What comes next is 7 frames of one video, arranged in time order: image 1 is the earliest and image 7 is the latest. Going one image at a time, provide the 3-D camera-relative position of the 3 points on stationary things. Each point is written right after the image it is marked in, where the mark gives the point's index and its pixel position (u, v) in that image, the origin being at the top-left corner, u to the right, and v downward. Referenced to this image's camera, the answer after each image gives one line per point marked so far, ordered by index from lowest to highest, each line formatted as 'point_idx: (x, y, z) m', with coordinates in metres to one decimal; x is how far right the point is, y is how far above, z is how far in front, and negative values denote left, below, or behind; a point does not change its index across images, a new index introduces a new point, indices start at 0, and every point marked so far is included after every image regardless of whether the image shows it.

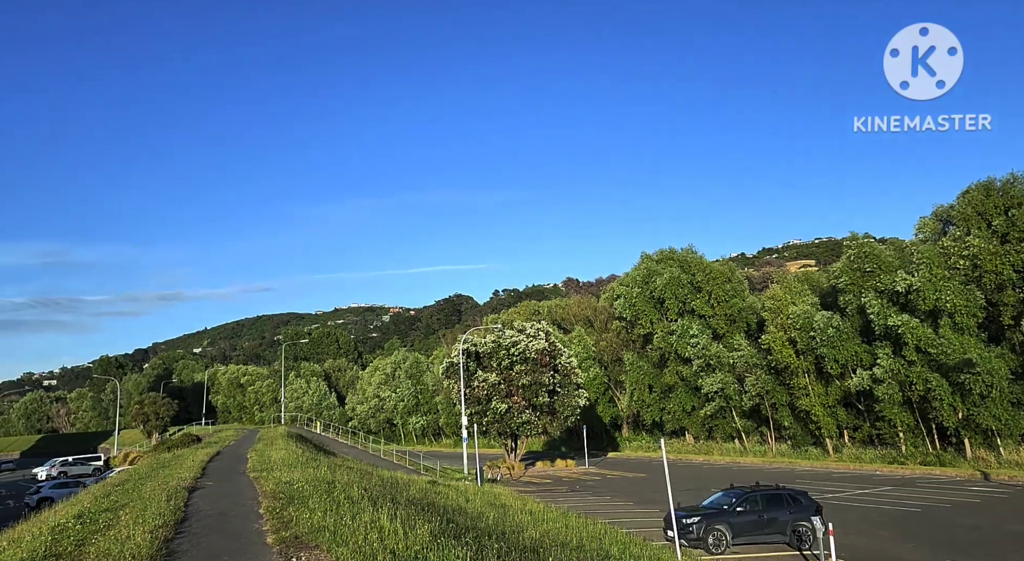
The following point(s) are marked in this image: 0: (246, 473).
0: (-6.7, -5.0, +17.7) m
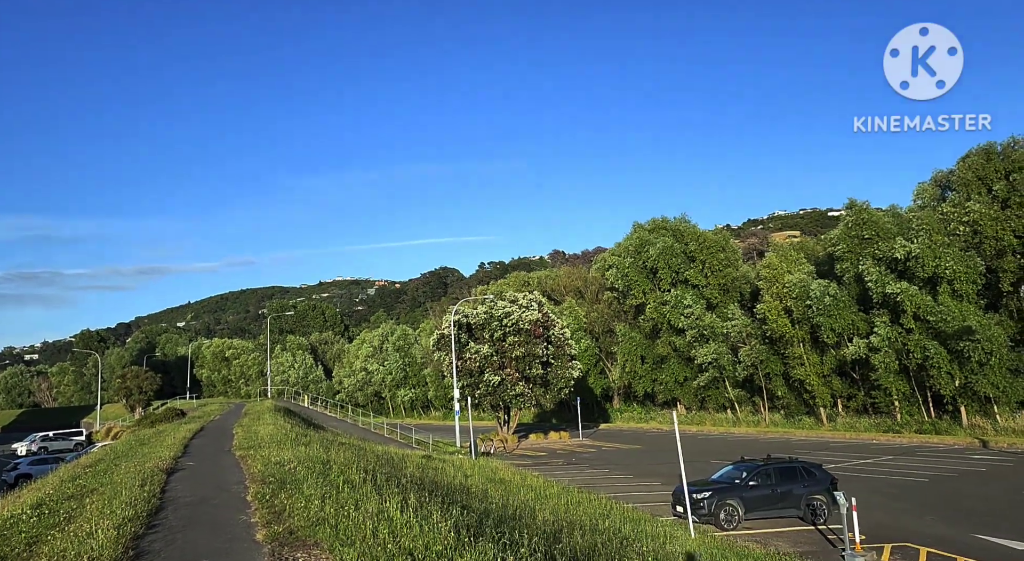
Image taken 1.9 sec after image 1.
0: (-6.7, -4.2, +16.9) m
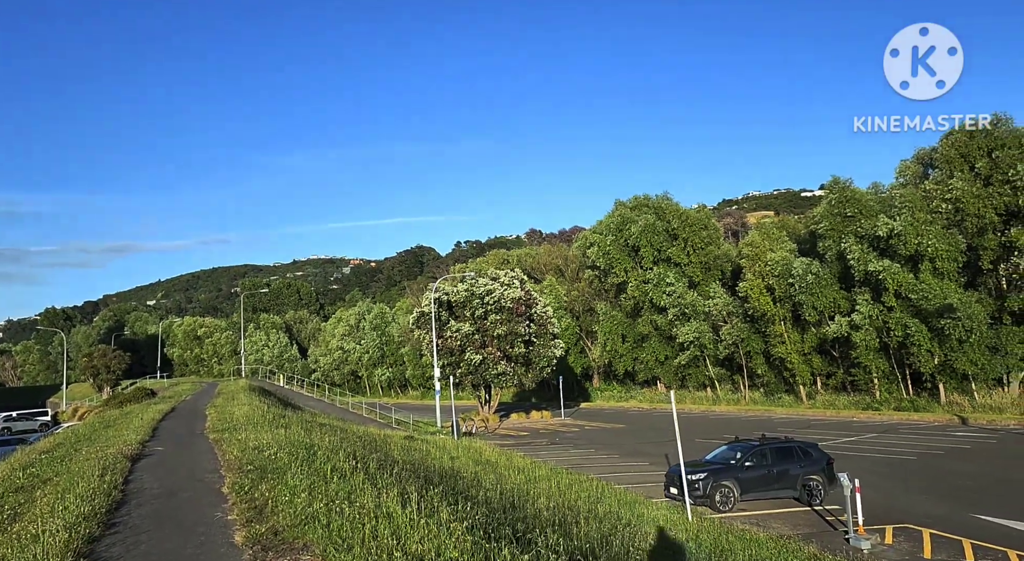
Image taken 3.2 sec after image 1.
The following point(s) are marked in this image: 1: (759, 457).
0: (-7.0, -3.6, +16.0) m
1: (+5.1, -3.6, +14.4) m
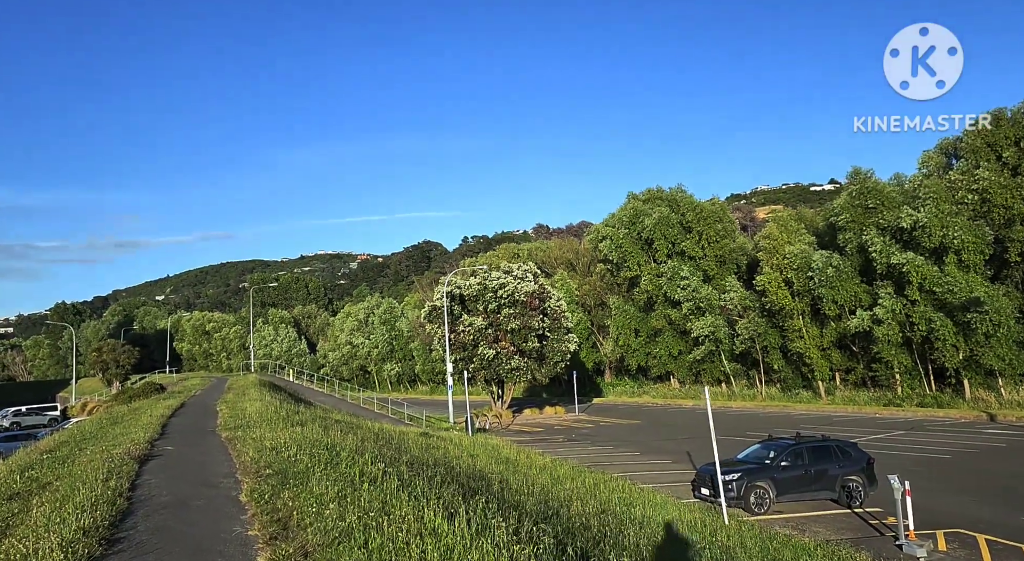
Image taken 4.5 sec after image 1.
0: (-6.5, -3.4, +15.5) m
1: (+5.5, -3.4, +13.7) m
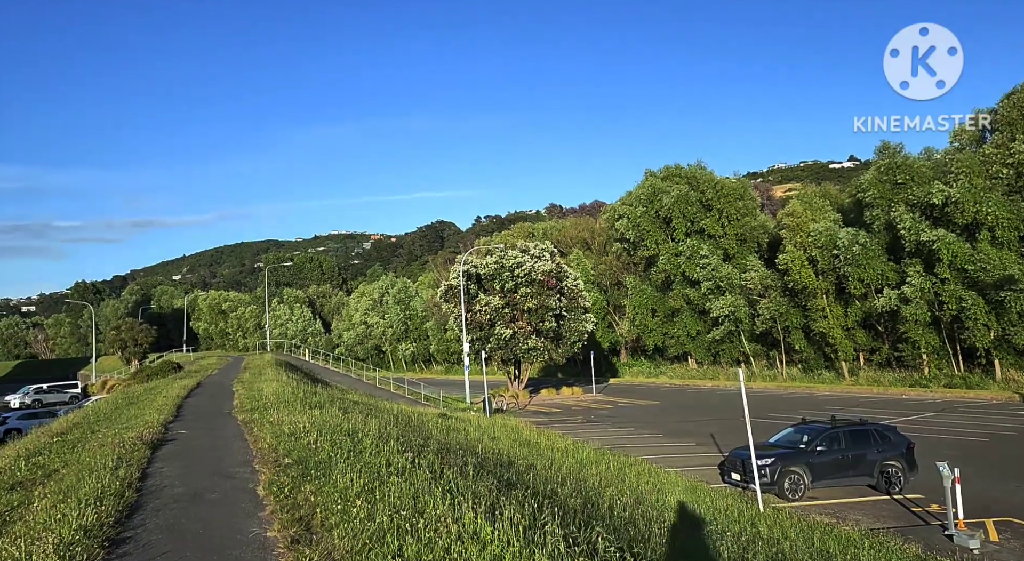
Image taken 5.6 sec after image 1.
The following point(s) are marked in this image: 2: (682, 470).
0: (-6.0, -2.9, +15.1) m
1: (+6.0, -3.0, +13.1) m
2: (+3.7, -4.2, +15.5) m
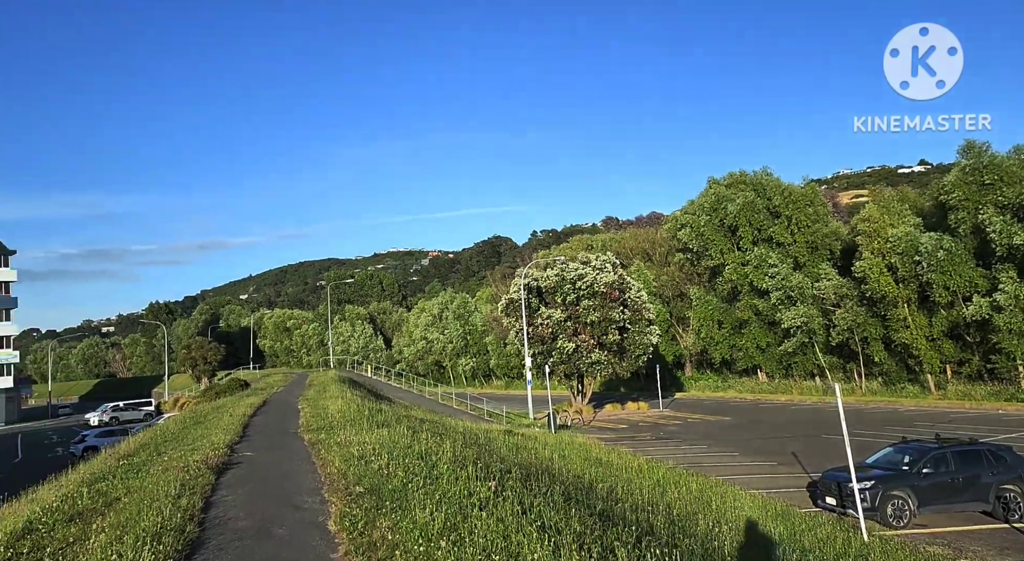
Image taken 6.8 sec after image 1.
0: (-4.5, -3.2, +14.9) m
1: (+7.3, -3.1, +12.0) m
2: (+5.3, -4.4, +14.5) m
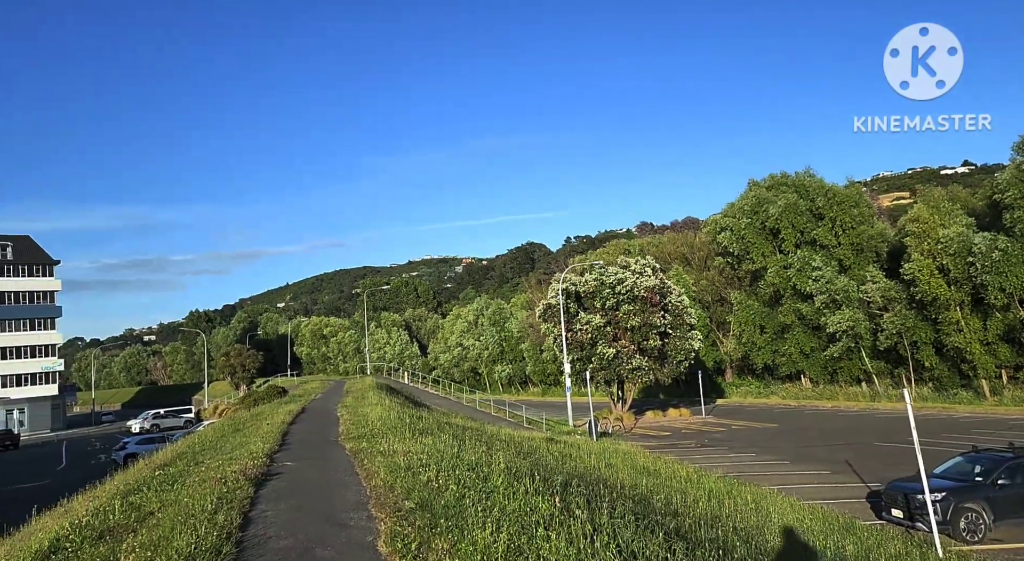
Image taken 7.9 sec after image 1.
0: (-3.6, -3.3, +14.7) m
1: (+8.0, -3.1, +11.2) m
2: (+6.1, -4.4, +13.8) m
